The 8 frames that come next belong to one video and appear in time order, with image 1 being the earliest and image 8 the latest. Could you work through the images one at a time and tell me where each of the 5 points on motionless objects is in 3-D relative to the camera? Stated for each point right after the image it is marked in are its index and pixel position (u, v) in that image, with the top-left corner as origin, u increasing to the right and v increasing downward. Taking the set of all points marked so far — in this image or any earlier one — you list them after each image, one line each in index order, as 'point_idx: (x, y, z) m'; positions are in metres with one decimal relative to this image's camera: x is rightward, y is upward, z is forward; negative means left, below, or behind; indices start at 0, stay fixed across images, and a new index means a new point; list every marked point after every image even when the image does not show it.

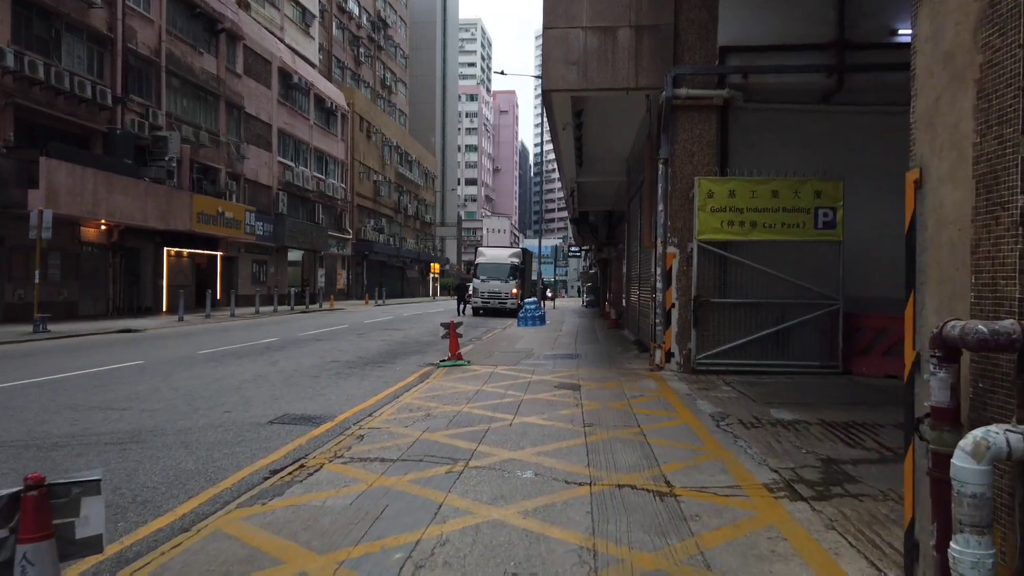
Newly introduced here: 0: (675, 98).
0: (+2.4, +2.8, +11.0) m
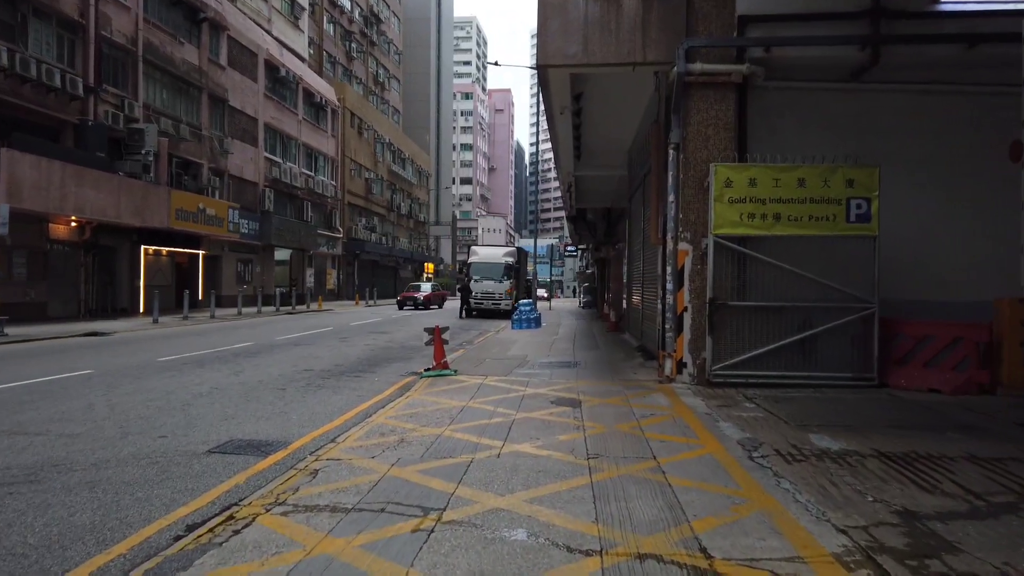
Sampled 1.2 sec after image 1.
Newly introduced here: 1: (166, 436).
0: (+2.3, +2.8, +9.7) m
1: (-3.3, -1.4, +7.1) m
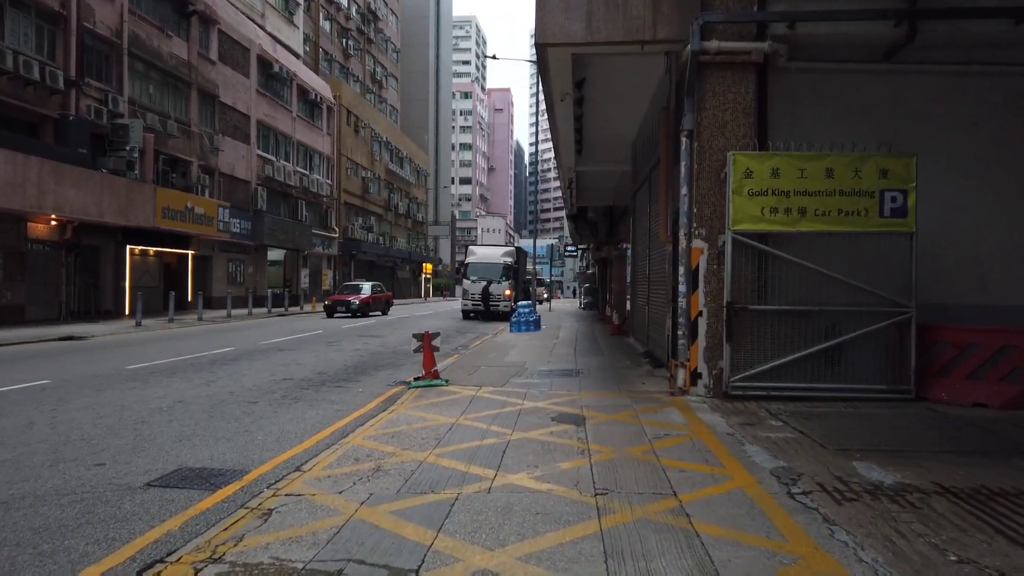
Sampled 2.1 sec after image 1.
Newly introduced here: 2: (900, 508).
0: (+2.2, +2.8, +8.7) m
1: (-3.4, -1.5, +6.2) m
2: (+2.4, -1.4, +4.7) m
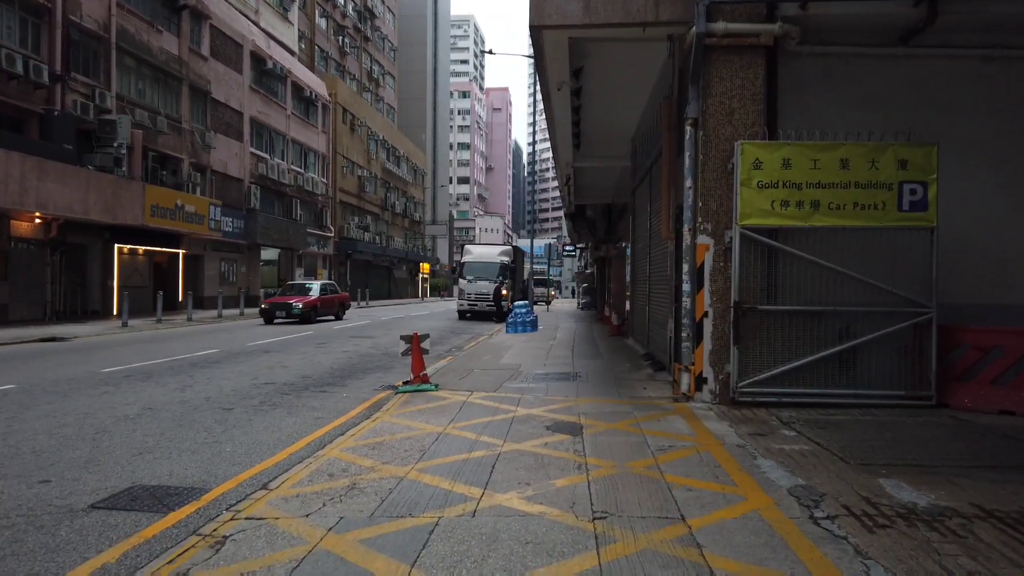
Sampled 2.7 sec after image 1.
0: (+2.2, +2.8, +8.2) m
1: (-3.5, -1.4, +5.6) m
2: (+2.4, -1.4, +4.1) m
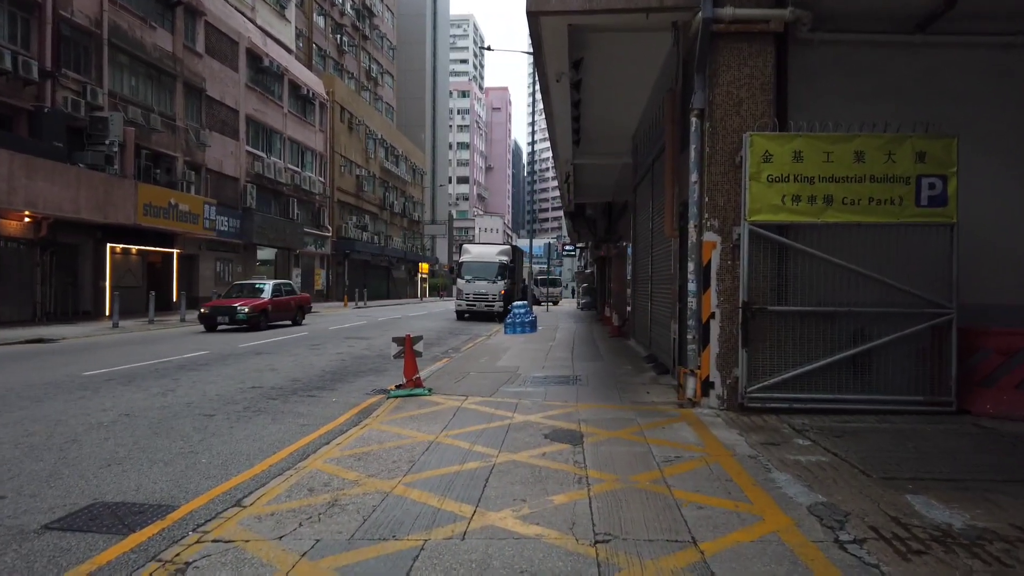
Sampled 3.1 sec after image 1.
0: (+2.1, +2.8, +7.7) m
1: (-3.5, -1.4, +5.1) m
2: (+2.3, -1.4, +3.6) m
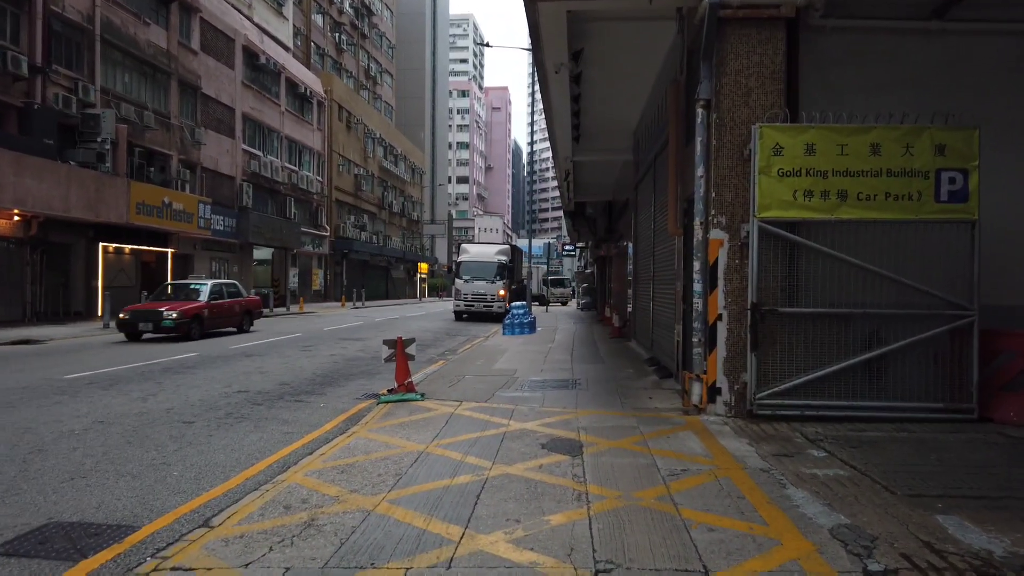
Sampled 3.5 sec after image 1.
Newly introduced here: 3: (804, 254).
0: (+2.1, +2.8, +7.3) m
1: (-3.6, -1.4, +4.7) m
2: (+2.3, -1.4, +3.2) m
3: (+3.0, +0.3, +7.5) m
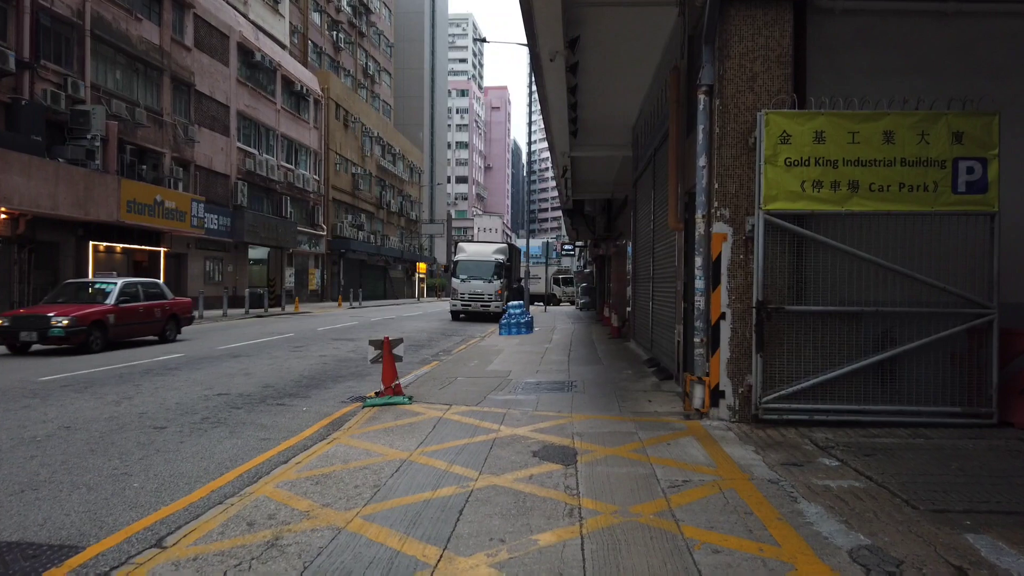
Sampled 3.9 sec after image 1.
0: (+2.0, +2.8, +6.9) m
1: (-3.6, -1.4, +4.3) m
2: (+2.2, -1.3, +2.8) m
3: (+2.9, +0.4, +7.1) m
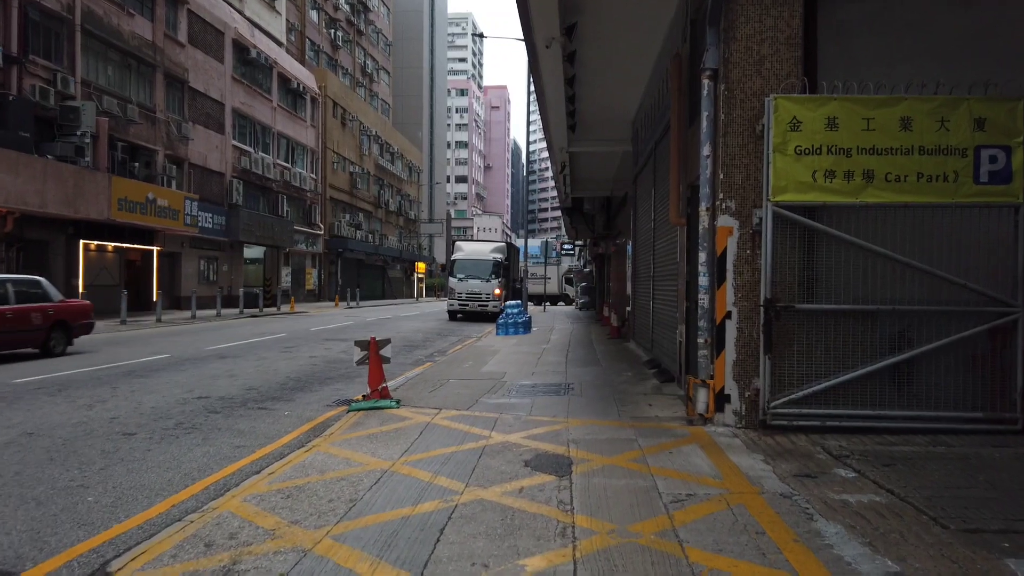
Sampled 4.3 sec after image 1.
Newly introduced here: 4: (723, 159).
0: (+1.9, +2.8, +6.4) m
1: (-3.7, -1.4, +3.8) m
2: (+2.1, -1.3, +2.3) m
3: (+2.8, +0.4, +6.6) m
4: (+1.9, +1.2, +6.7) m
